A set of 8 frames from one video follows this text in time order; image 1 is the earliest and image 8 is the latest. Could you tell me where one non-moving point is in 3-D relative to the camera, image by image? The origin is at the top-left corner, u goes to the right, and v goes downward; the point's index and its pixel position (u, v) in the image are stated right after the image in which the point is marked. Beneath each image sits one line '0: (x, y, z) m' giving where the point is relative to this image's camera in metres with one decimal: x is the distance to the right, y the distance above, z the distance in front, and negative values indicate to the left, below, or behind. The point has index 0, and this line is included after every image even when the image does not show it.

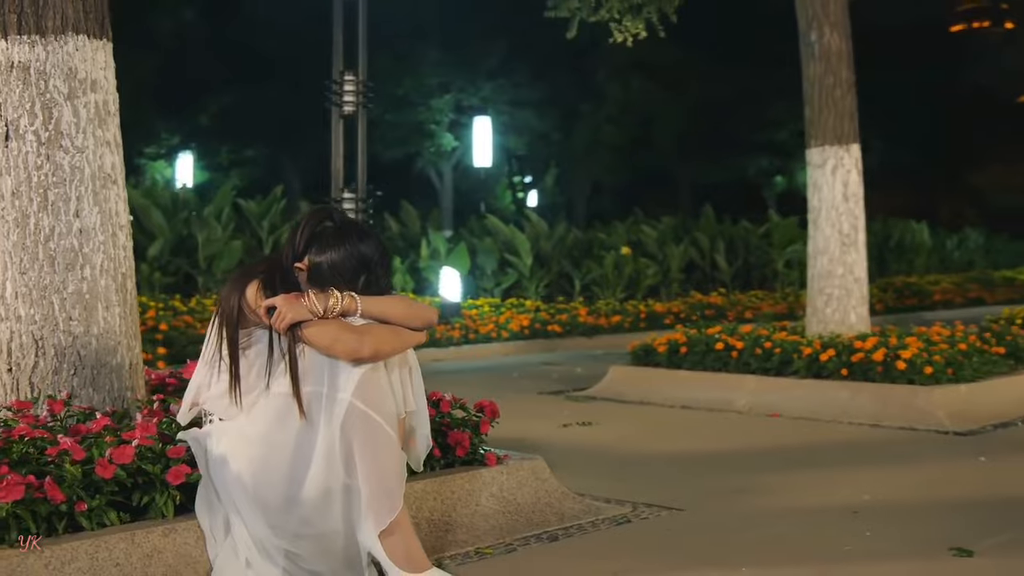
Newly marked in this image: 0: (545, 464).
0: (+0.2, -1.0, +7.3) m
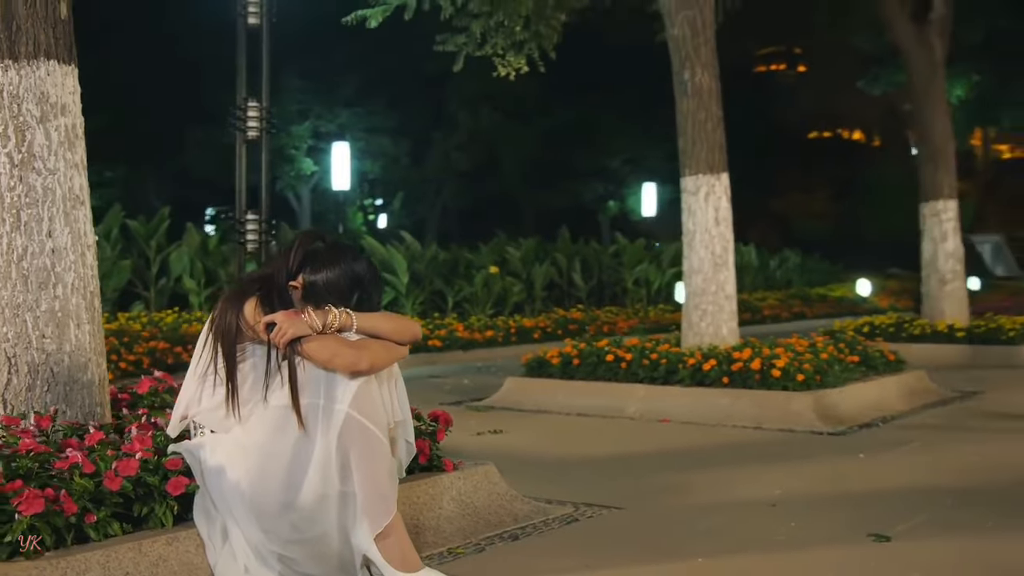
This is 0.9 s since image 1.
0: (-0.1, -1.1, +7.9) m
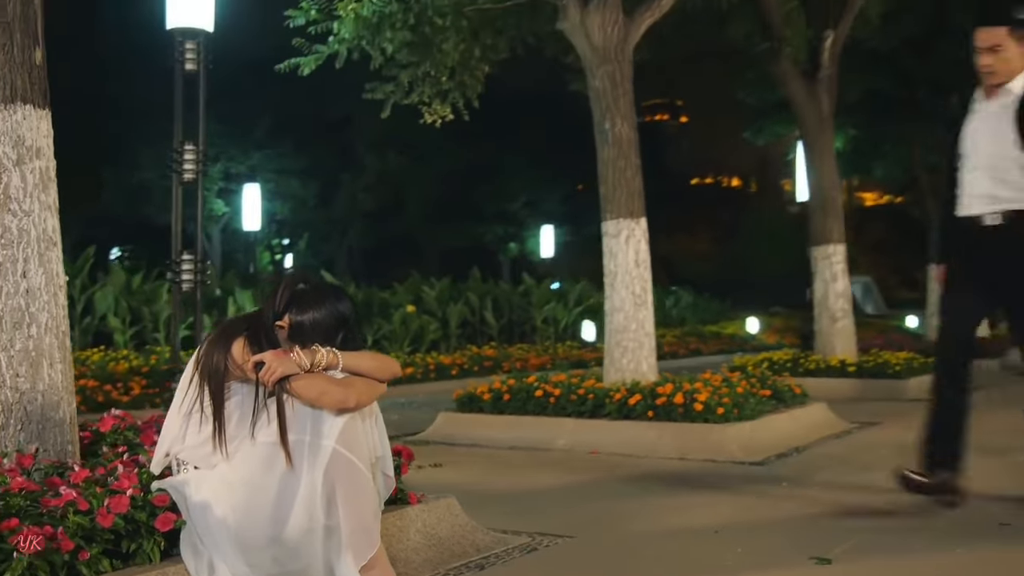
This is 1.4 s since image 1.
0: (-0.3, -1.3, +8.2) m
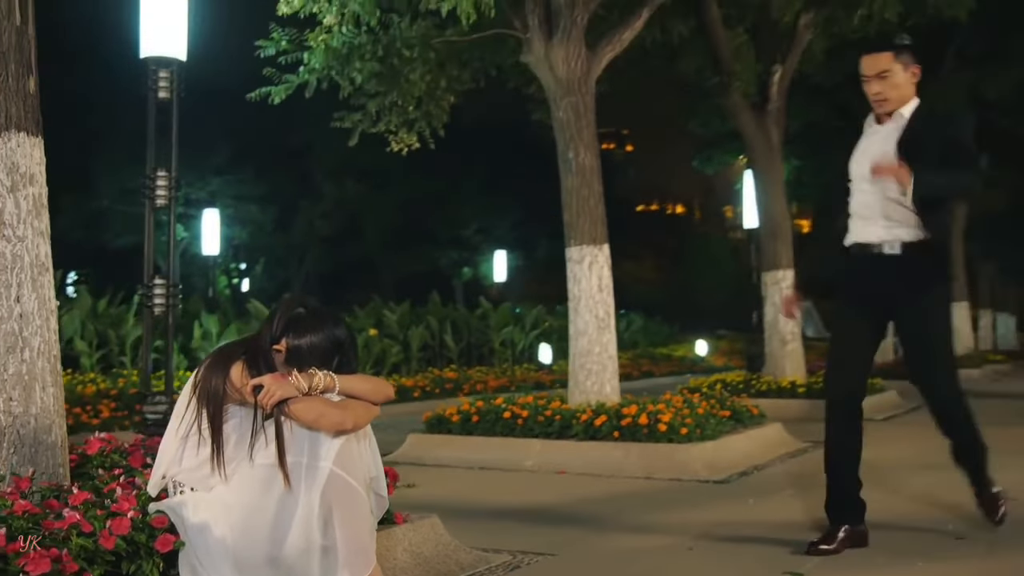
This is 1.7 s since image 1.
0: (-0.5, -1.5, +8.4) m
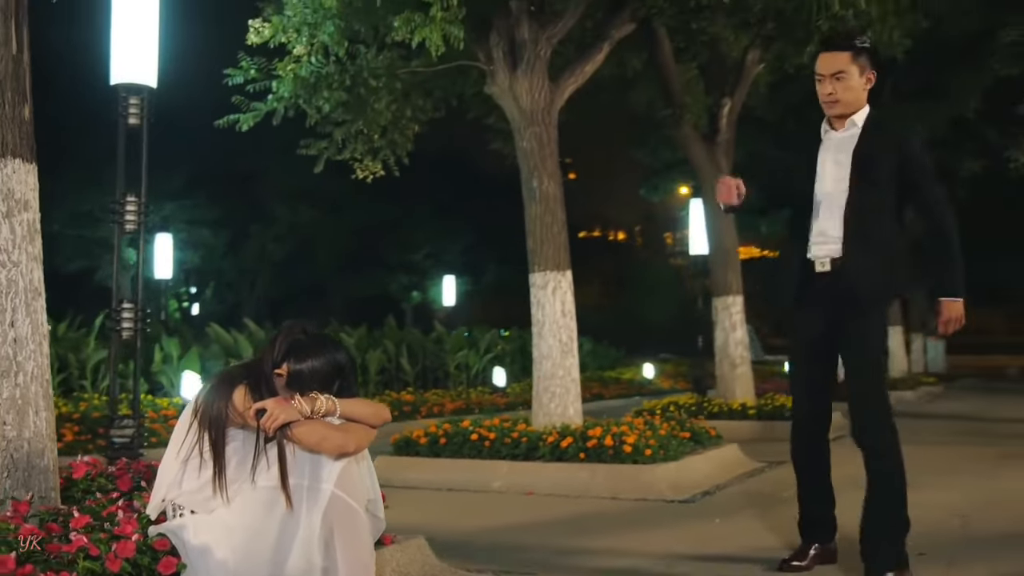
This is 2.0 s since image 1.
0: (-0.6, -1.6, +8.6) m
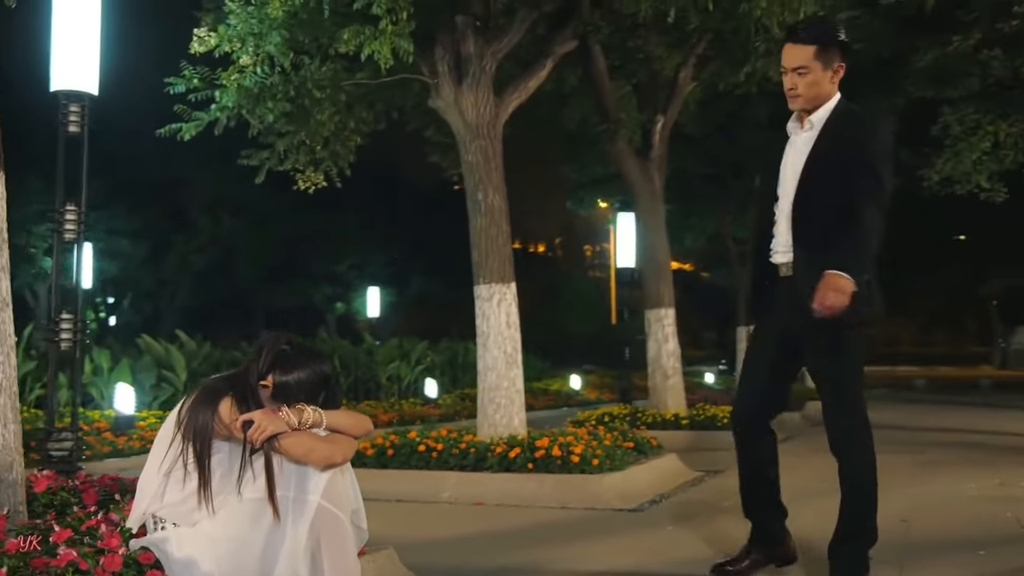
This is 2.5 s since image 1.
0: (-0.8, -1.7, +8.7) m
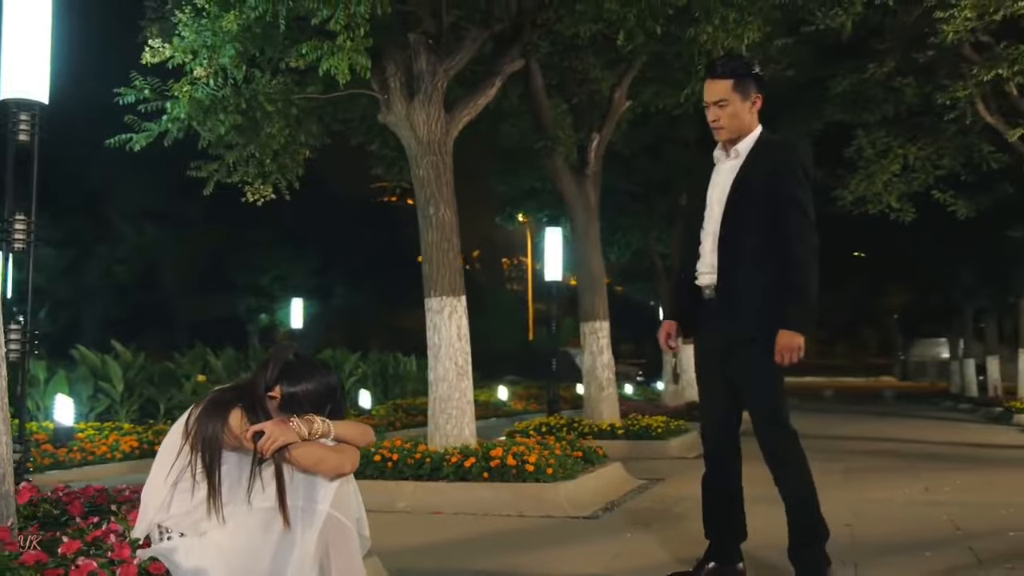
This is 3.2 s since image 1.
0: (-0.9, -1.8, +8.8) m
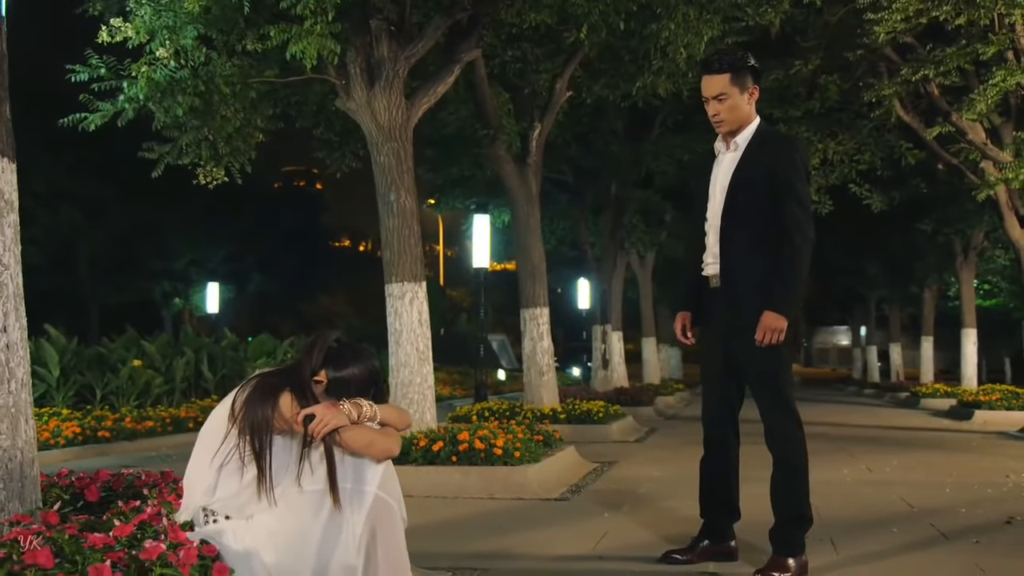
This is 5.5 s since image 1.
0: (-0.8, -1.7, +8.9) m
